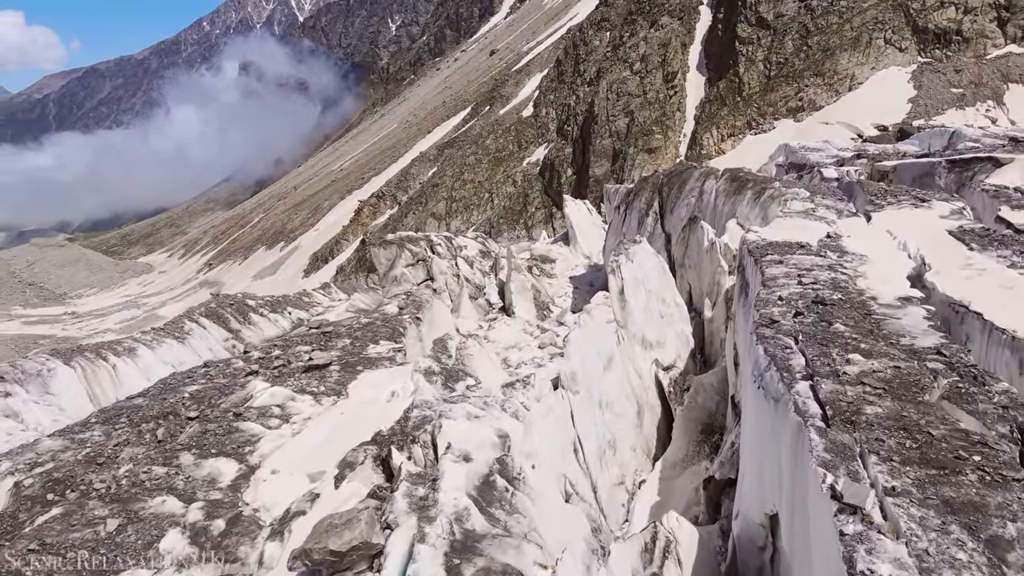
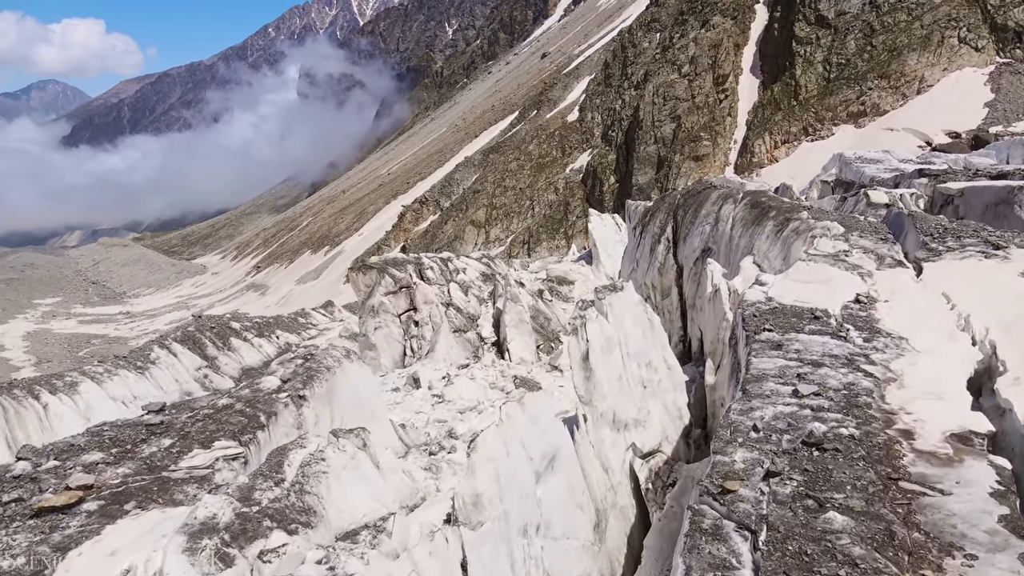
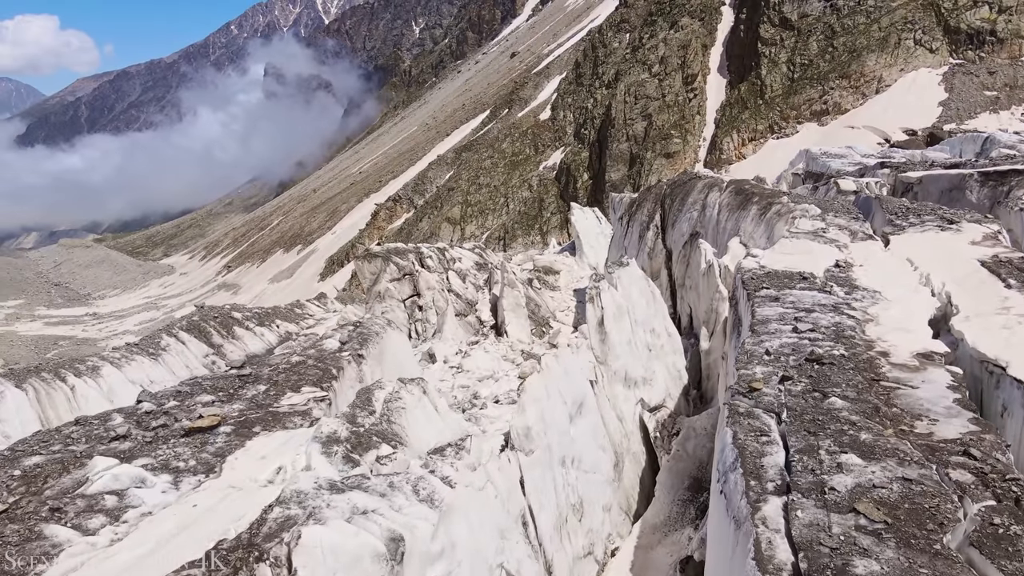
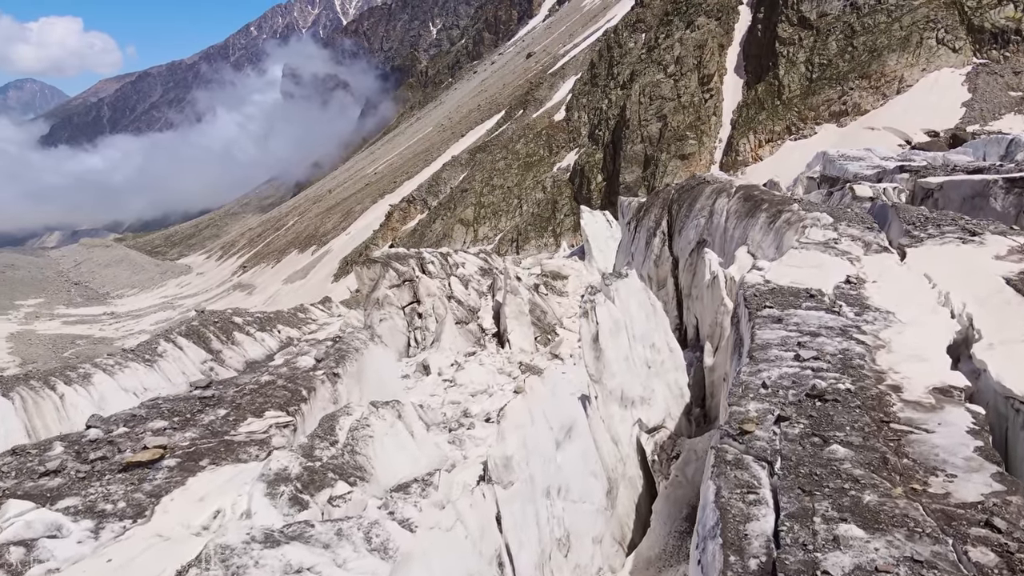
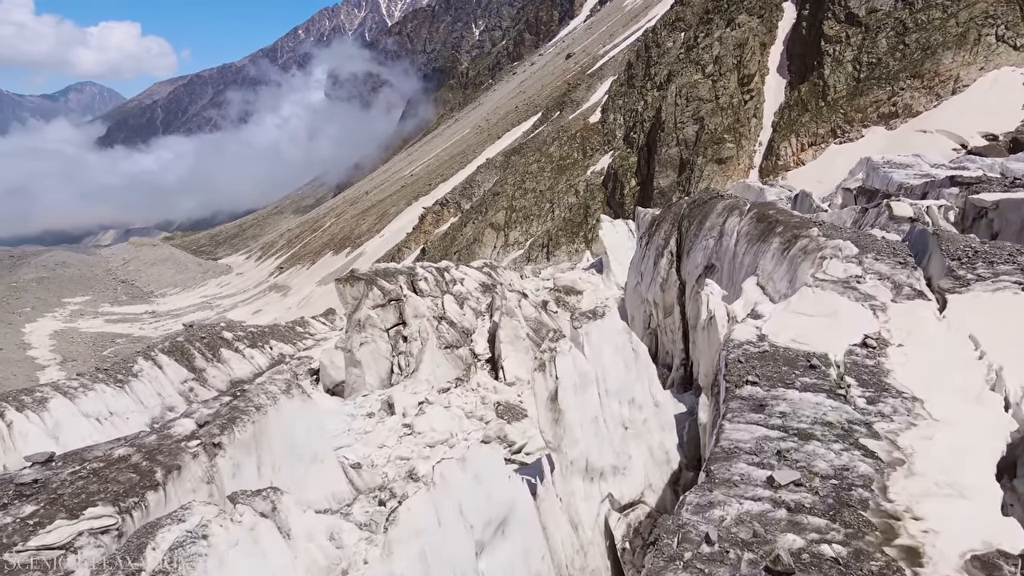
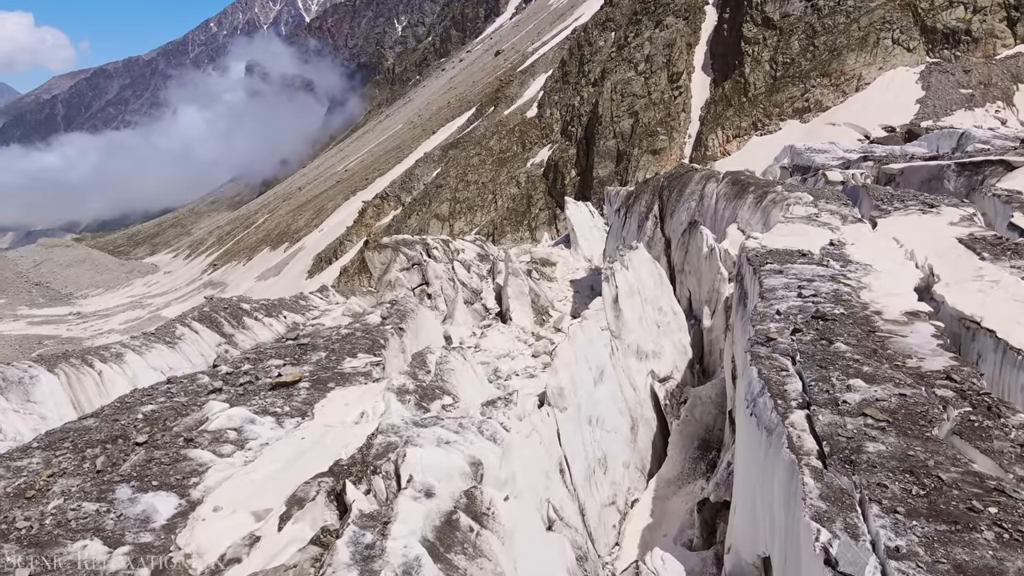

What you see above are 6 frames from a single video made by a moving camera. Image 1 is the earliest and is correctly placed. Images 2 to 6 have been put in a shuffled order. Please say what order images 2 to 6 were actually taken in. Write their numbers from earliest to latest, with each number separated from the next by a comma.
6, 3, 4, 2, 5
